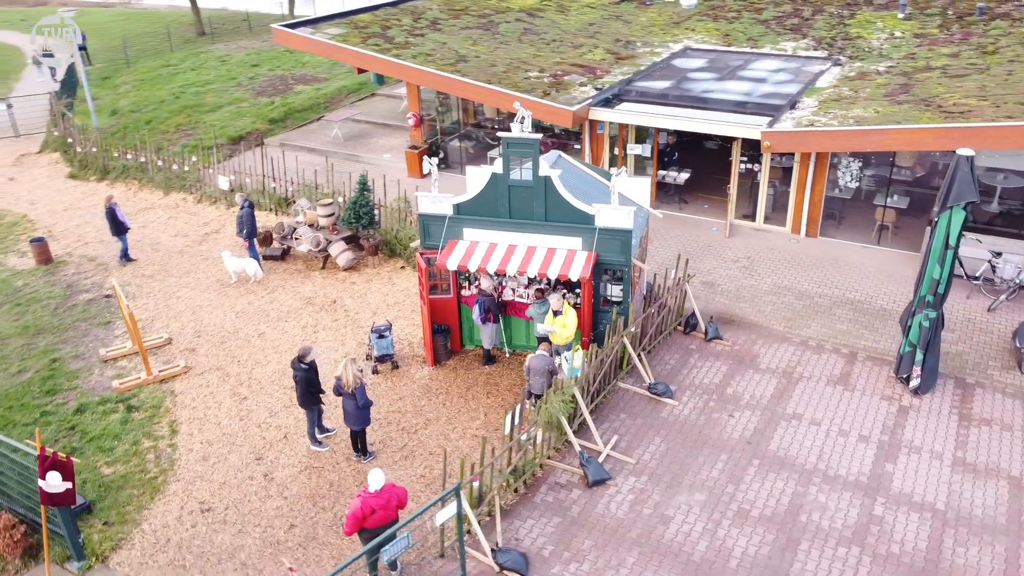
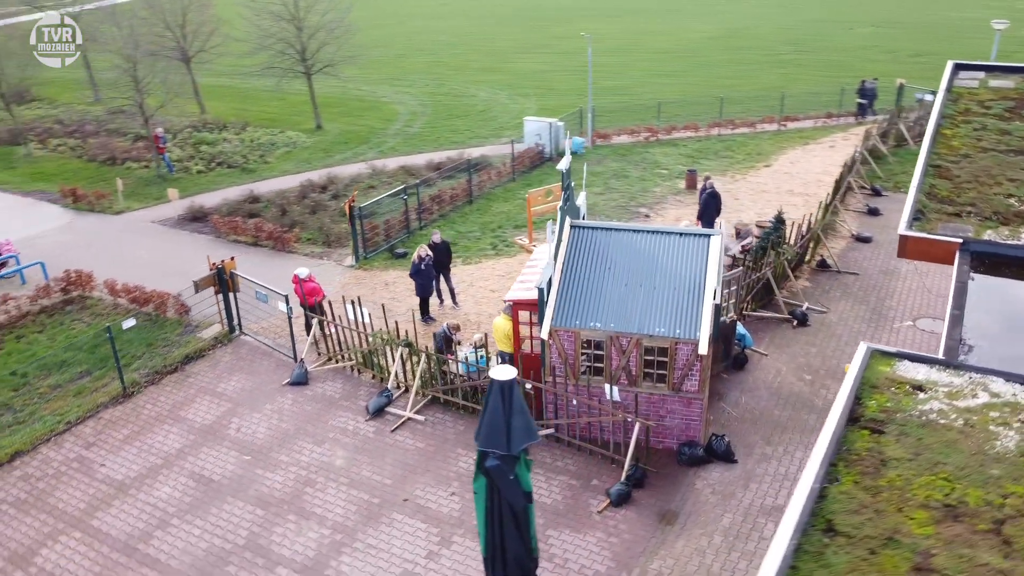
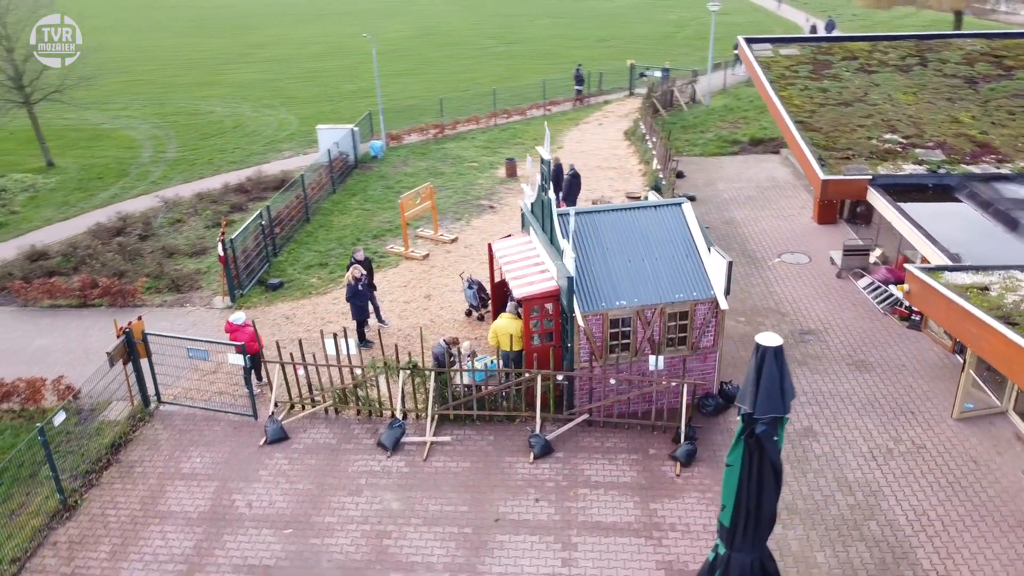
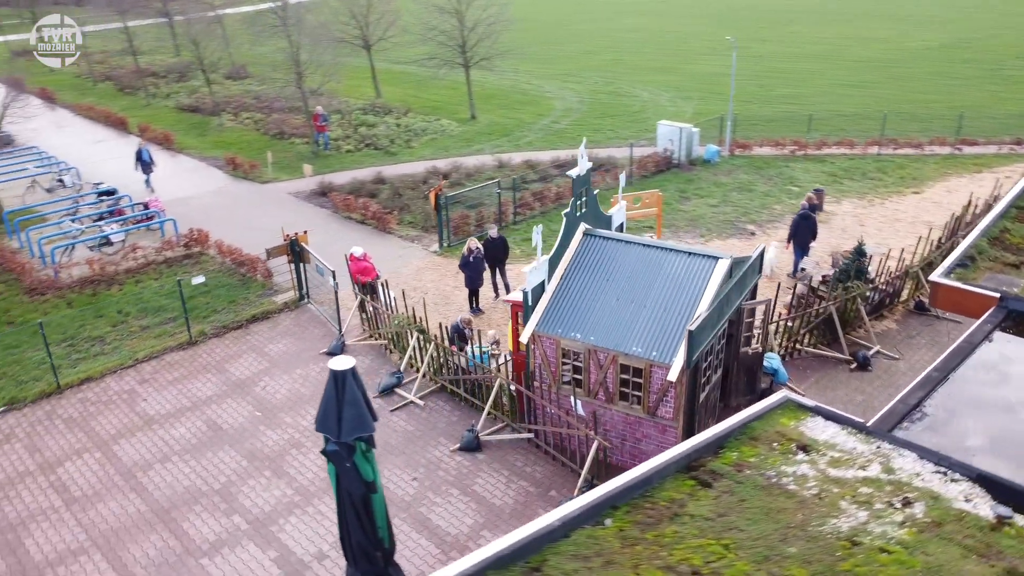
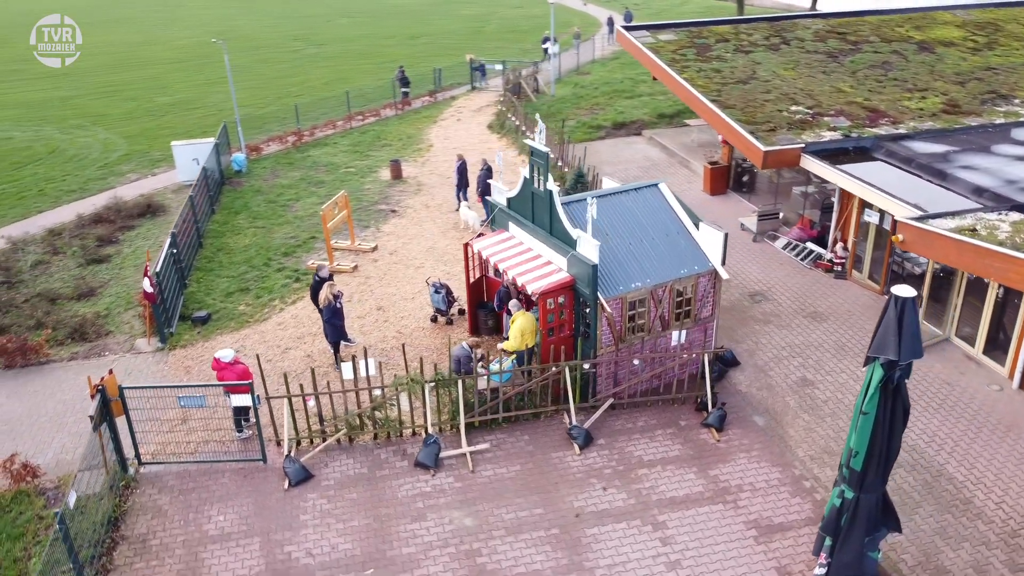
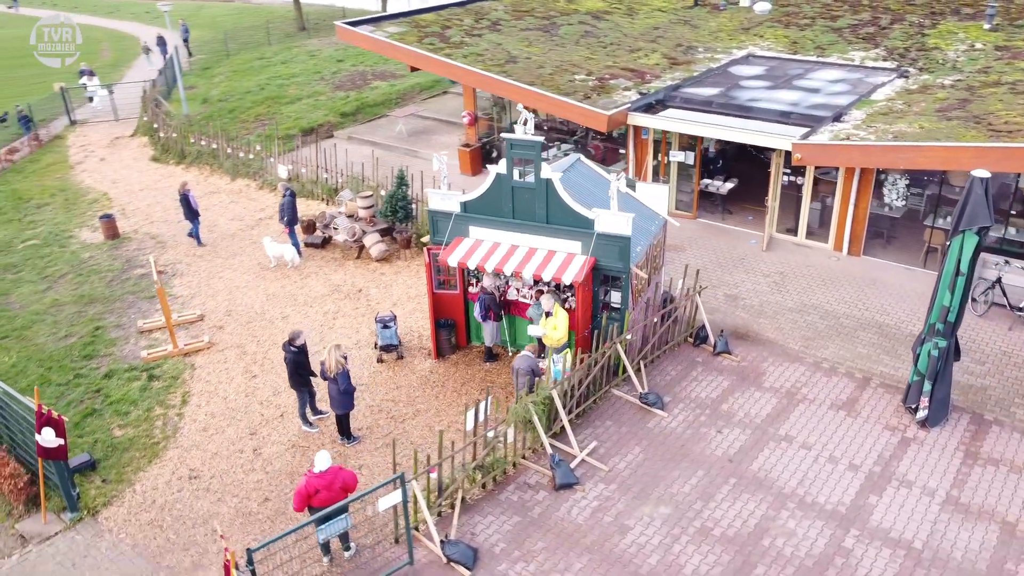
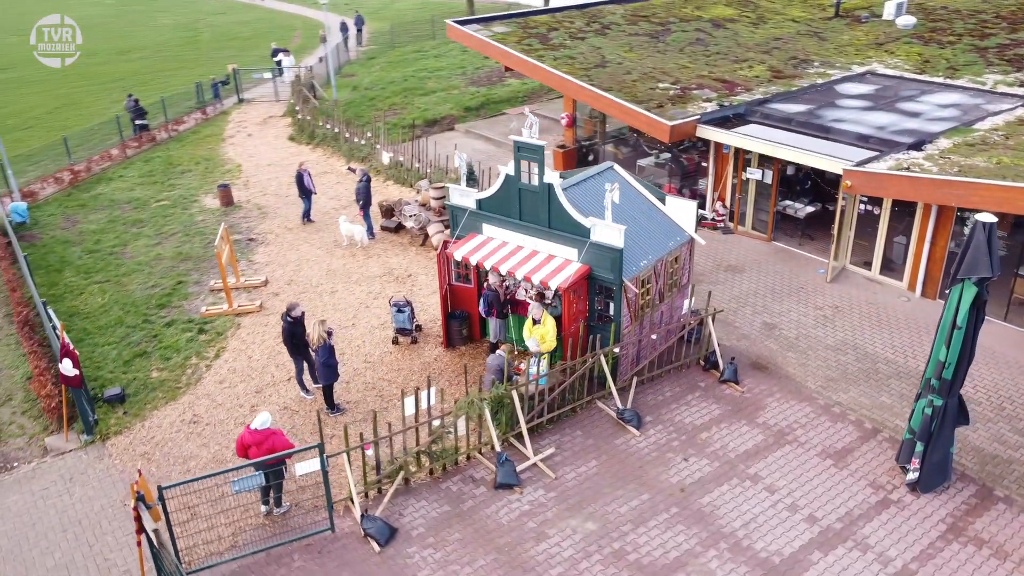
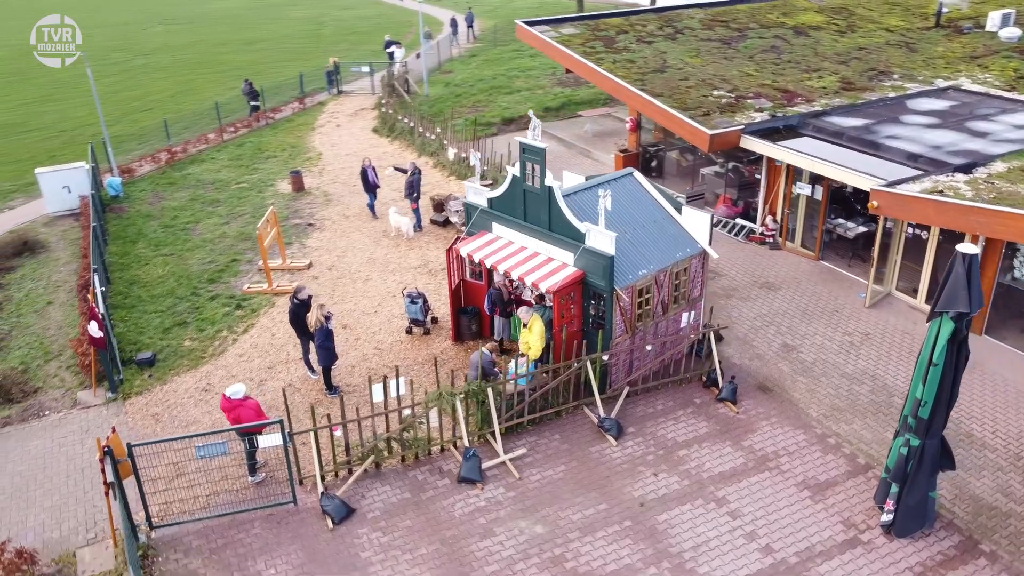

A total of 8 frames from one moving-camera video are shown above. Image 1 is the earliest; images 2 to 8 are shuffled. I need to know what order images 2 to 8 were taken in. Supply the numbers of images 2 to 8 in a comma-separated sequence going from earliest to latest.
6, 7, 8, 5, 3, 2, 4
